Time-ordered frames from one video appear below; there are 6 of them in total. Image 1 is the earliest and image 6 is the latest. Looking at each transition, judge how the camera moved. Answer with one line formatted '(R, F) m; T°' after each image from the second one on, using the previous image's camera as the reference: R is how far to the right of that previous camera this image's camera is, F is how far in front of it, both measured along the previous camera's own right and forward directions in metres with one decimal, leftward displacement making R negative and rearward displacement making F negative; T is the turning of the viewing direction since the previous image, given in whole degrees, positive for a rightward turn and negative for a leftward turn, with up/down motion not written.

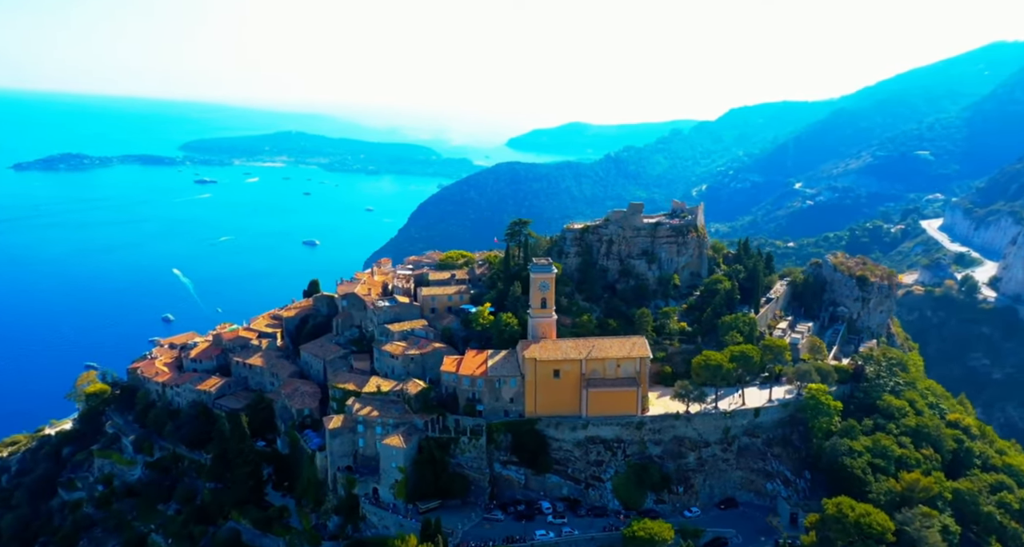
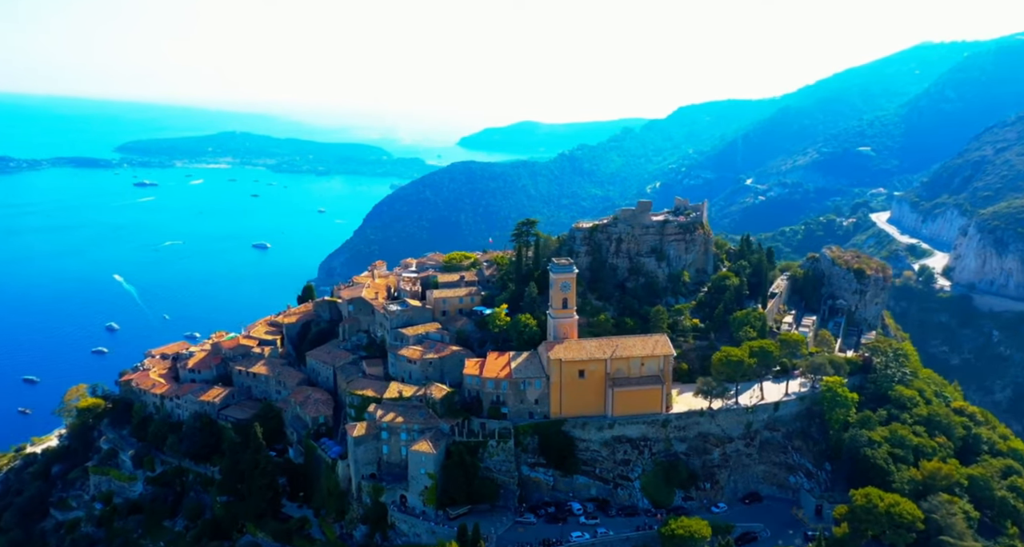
(-4.9, +0.6) m; +4°
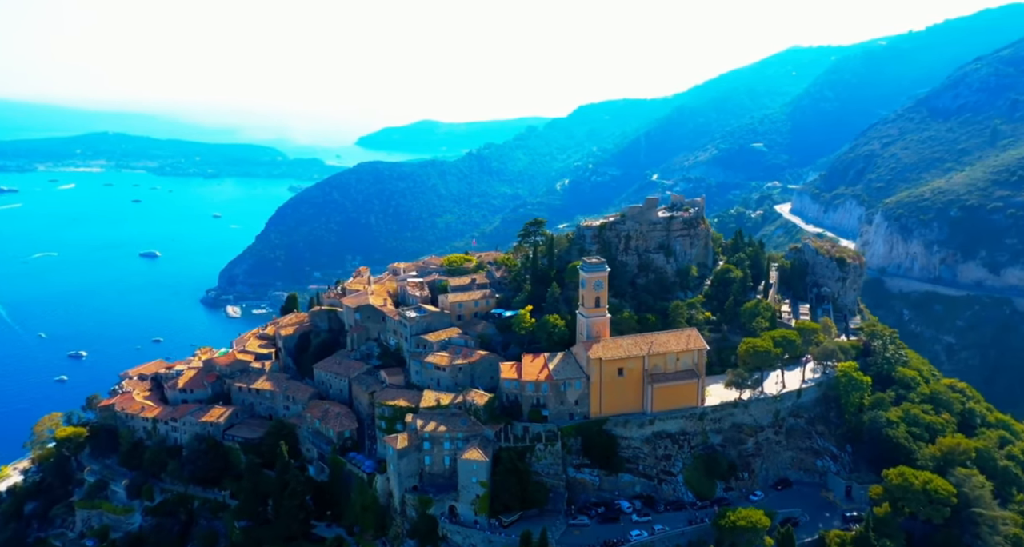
(-9.1, +1.4) m; +7°
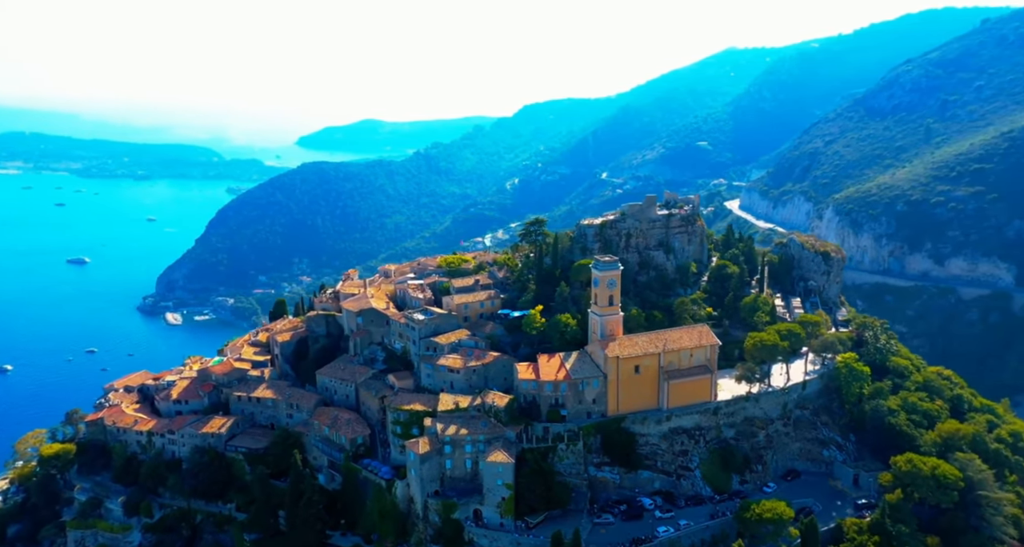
(-4.8, +0.6) m; +4°
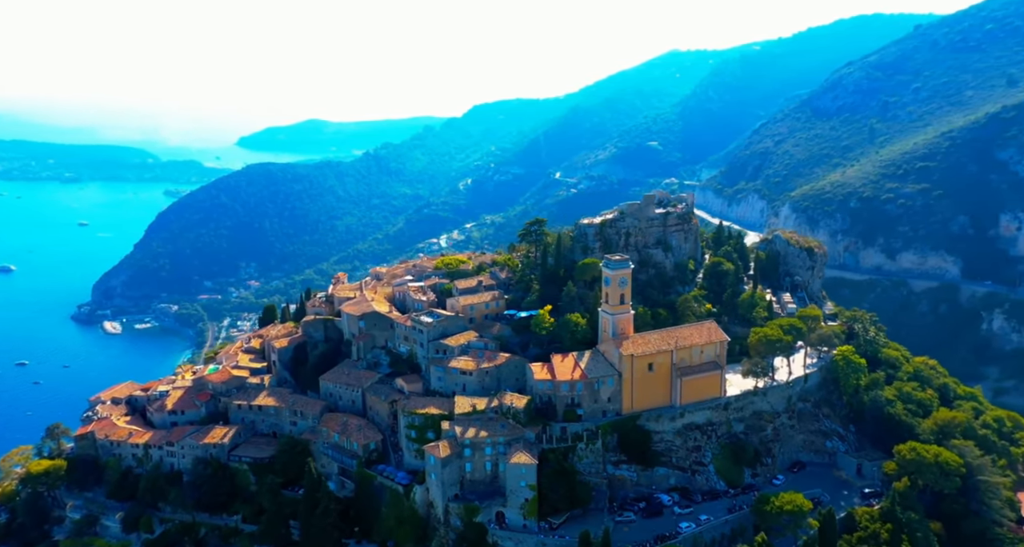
(-4.4, +0.5) m; +4°
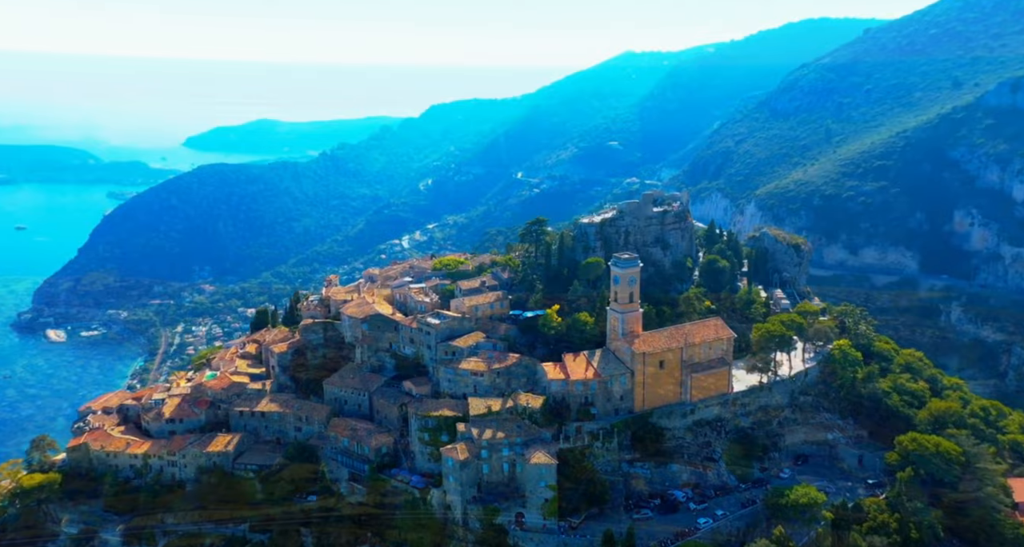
(-3.7, +0.4) m; +3°
